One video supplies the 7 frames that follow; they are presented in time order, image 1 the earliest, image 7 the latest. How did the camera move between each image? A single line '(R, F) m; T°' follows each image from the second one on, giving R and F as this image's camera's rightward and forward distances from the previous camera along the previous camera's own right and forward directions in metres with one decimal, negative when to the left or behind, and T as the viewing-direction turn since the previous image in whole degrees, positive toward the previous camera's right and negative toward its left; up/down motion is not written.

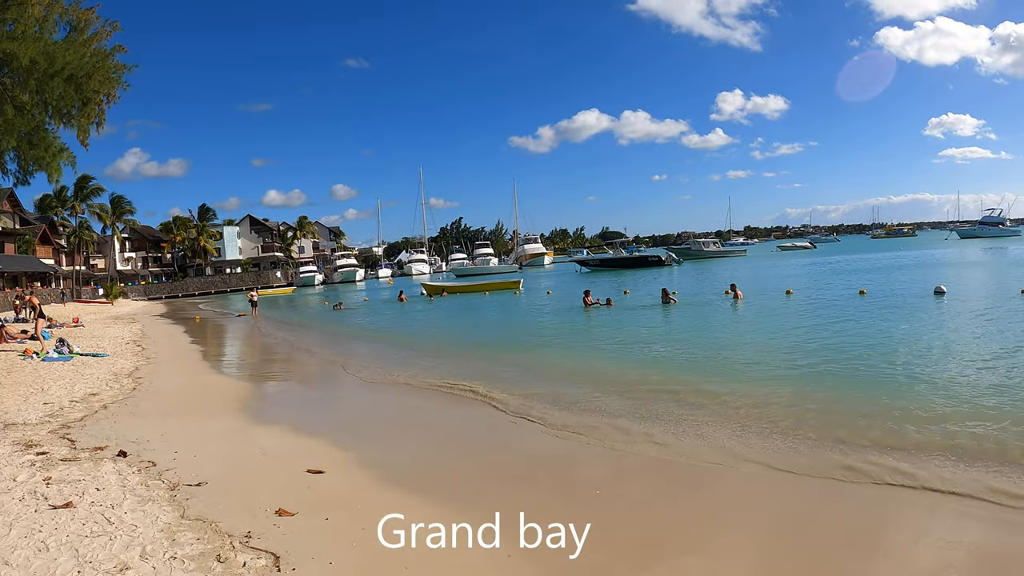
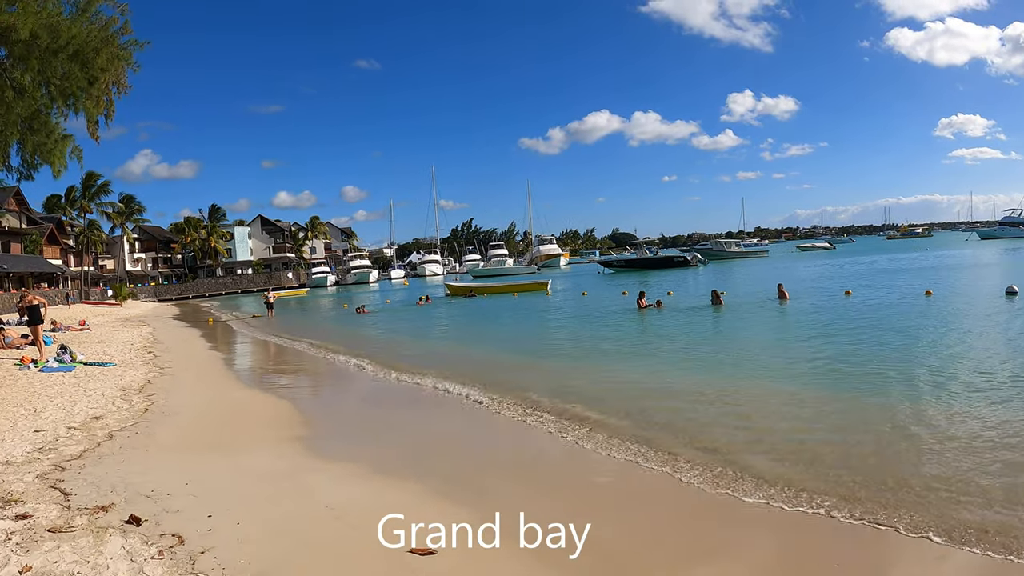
(-1.0, +1.5) m; -1°
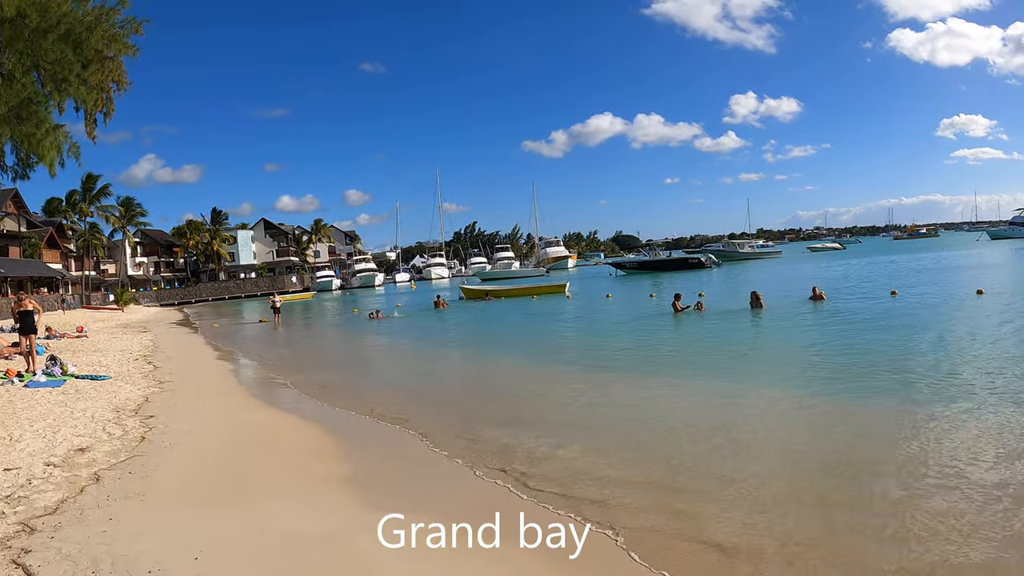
(-0.7, +1.1) m; 0°
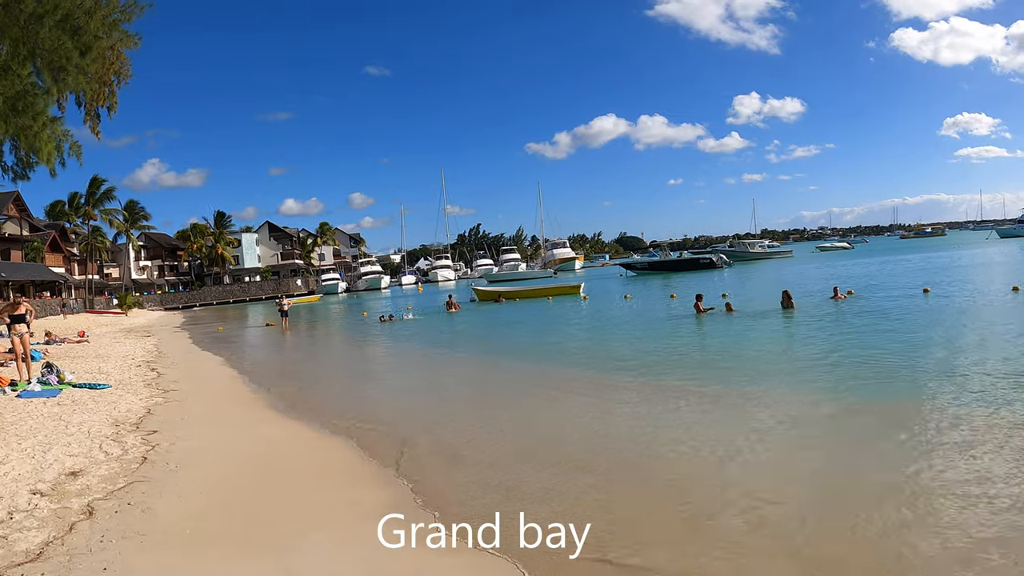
(-0.4, +0.7) m; 0°
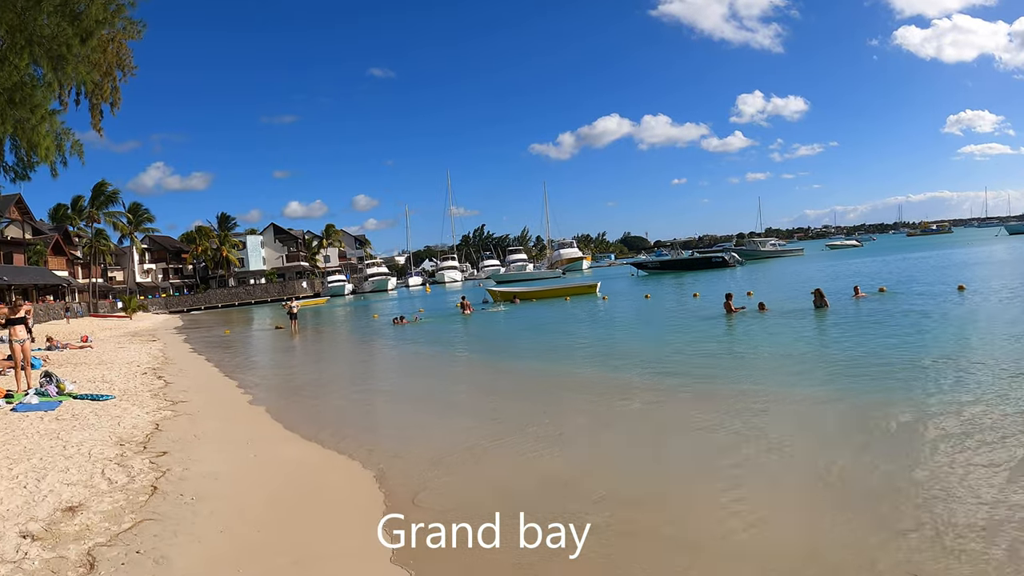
(-0.4, +0.7) m; 0°
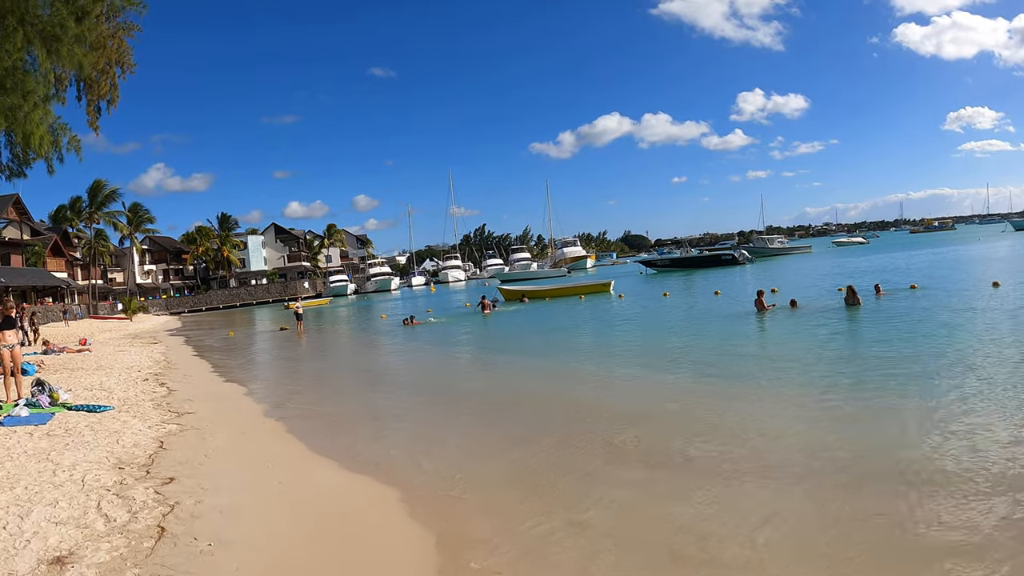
(-0.4, +0.7) m; 0°
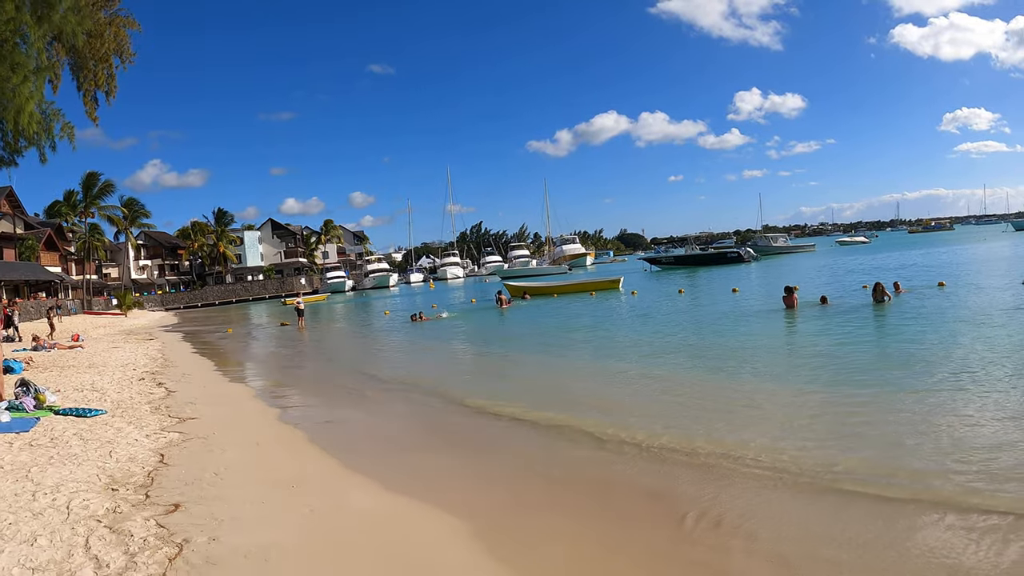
(-0.5, +0.7) m; 0°
